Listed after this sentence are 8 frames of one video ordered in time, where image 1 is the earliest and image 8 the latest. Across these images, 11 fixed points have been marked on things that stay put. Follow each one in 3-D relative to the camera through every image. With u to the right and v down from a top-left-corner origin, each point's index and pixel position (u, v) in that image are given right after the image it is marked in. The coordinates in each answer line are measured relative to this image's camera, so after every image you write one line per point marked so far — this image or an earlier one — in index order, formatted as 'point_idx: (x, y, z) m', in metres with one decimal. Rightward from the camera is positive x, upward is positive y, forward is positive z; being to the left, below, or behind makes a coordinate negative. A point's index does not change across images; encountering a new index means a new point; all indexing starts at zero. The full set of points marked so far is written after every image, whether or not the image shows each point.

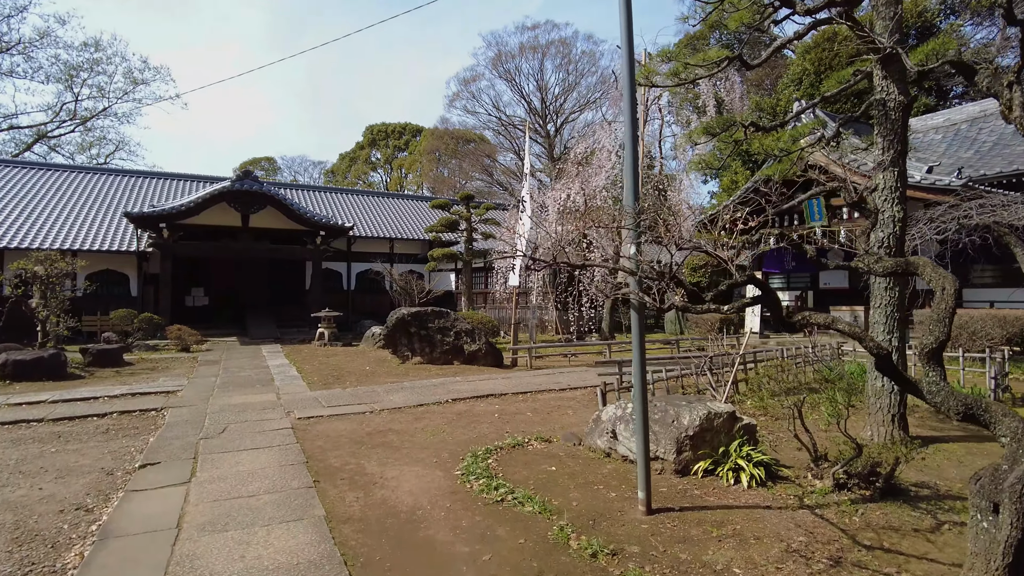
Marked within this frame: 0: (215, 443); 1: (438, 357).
0: (-2.9, -1.5, +5.5) m
1: (-1.5, -1.4, +11.1) m
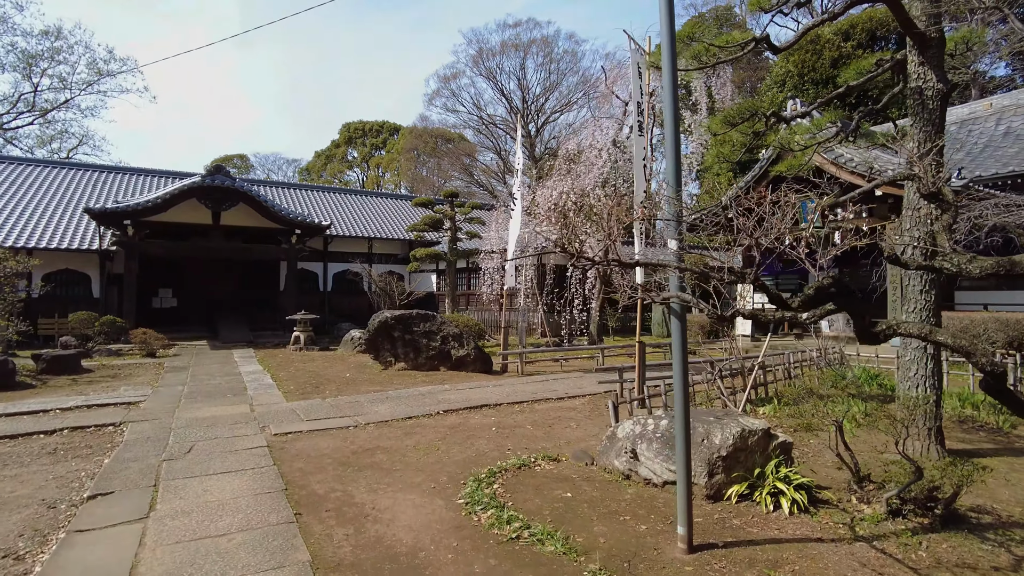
0: (-2.9, -1.5, +4.9) m
1: (-1.7, -1.4, +10.4) m
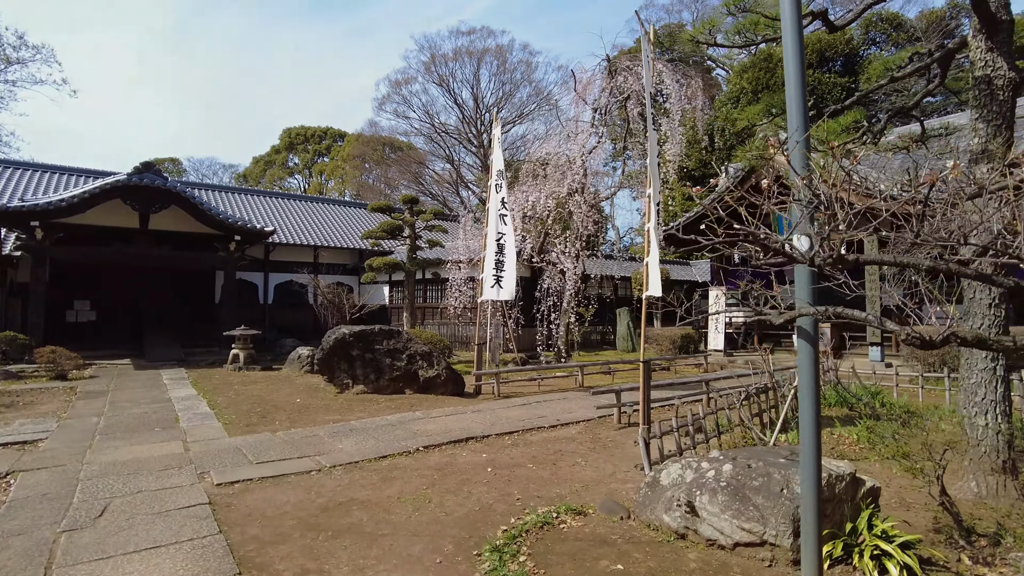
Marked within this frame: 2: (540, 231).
0: (-2.7, -1.6, +3.6) m
1: (-2.1, -1.6, +9.3) m
2: (+0.8, +1.6, +14.3) m
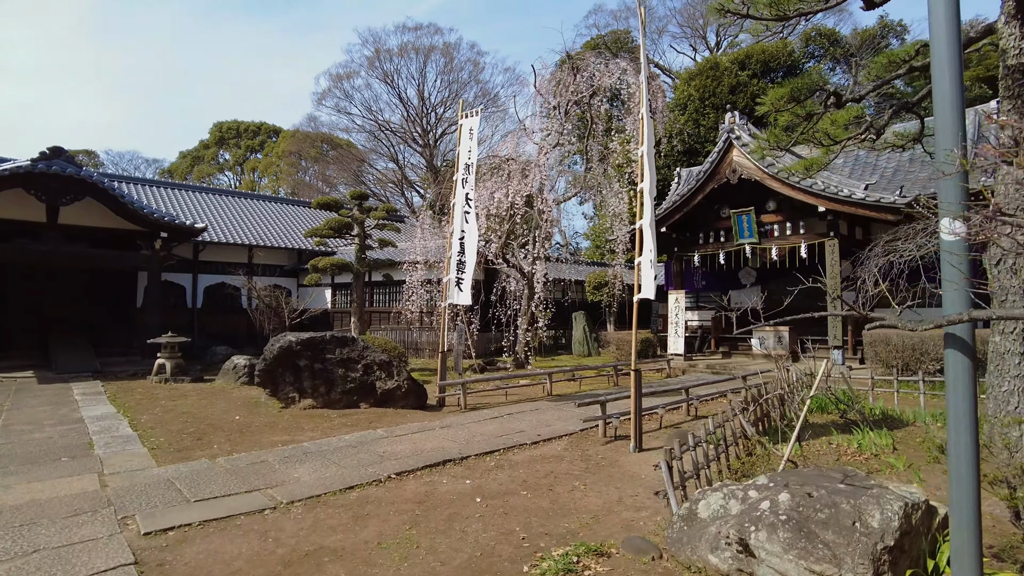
0: (-2.6, -1.6, +2.6) m
1: (-2.6, -1.6, +8.3) m
2: (-0.2, +1.5, +13.7) m
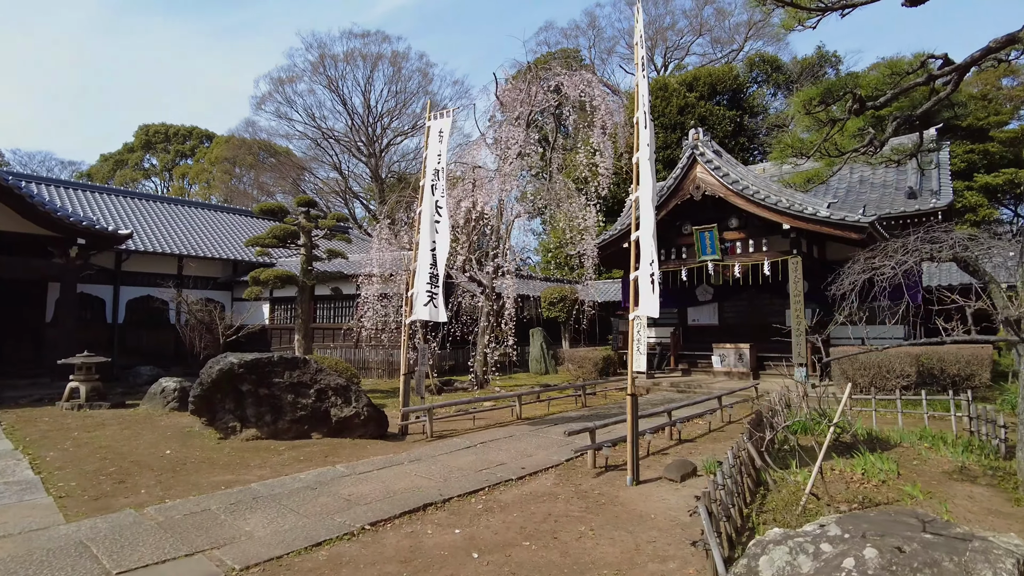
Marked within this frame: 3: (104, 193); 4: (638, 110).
0: (-2.3, -1.6, +1.7) m
1: (-2.9, -1.8, +7.3) m
2: (-1.1, +1.2, +13.0) m
3: (-12.0, +2.8, +16.7) m
4: (+1.3, +1.8, +5.7) m
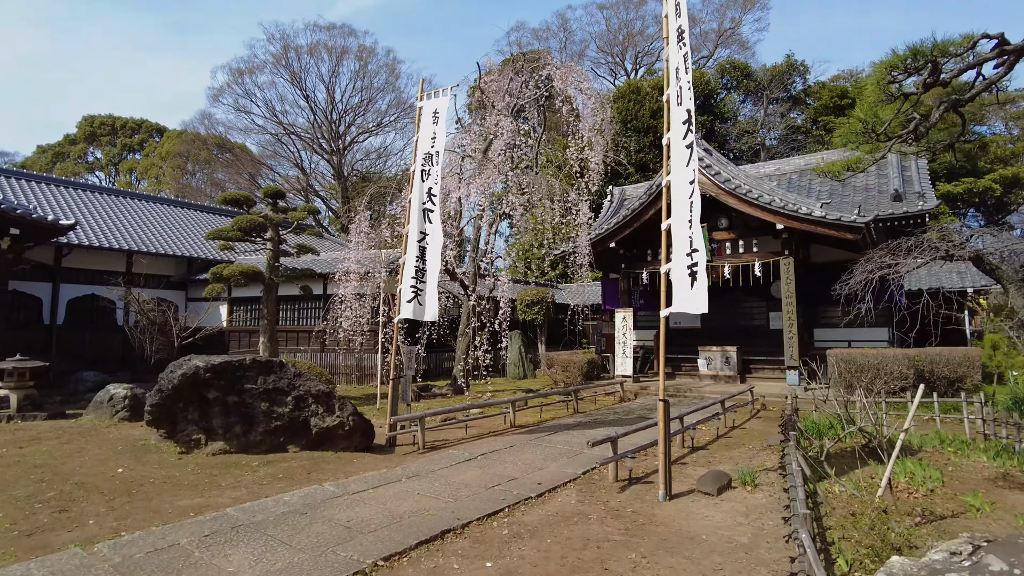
0: (-1.9, -1.5, +0.9) m
1: (-2.9, -1.8, +6.5) m
2: (-1.5, +1.2, +12.3) m
3: (-12.6, +2.8, +15.2) m
4: (+1.5, +1.8, +5.1) m
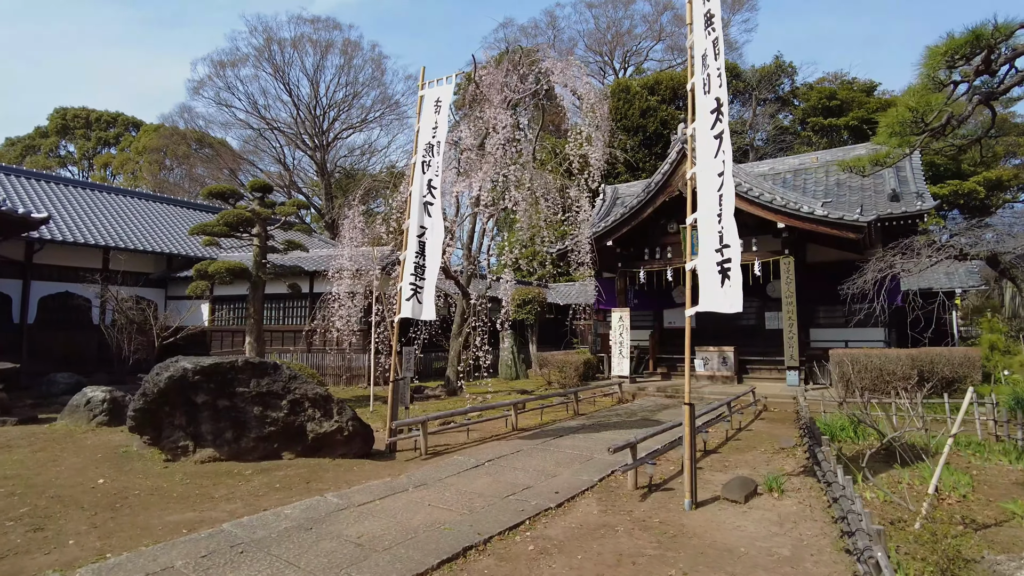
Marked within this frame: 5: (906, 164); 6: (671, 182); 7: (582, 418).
0: (-1.6, -1.5, +0.5) m
1: (-2.8, -1.7, +6.1) m
2: (-1.6, +1.2, +11.9) m
3: (-12.8, +2.9, +14.5) m
4: (+1.6, +1.9, +4.9) m
5: (+9.4, +3.0, +13.5) m
6: (+3.4, +2.3, +12.2) m
7: (+1.1, -2.1, +9.3) m
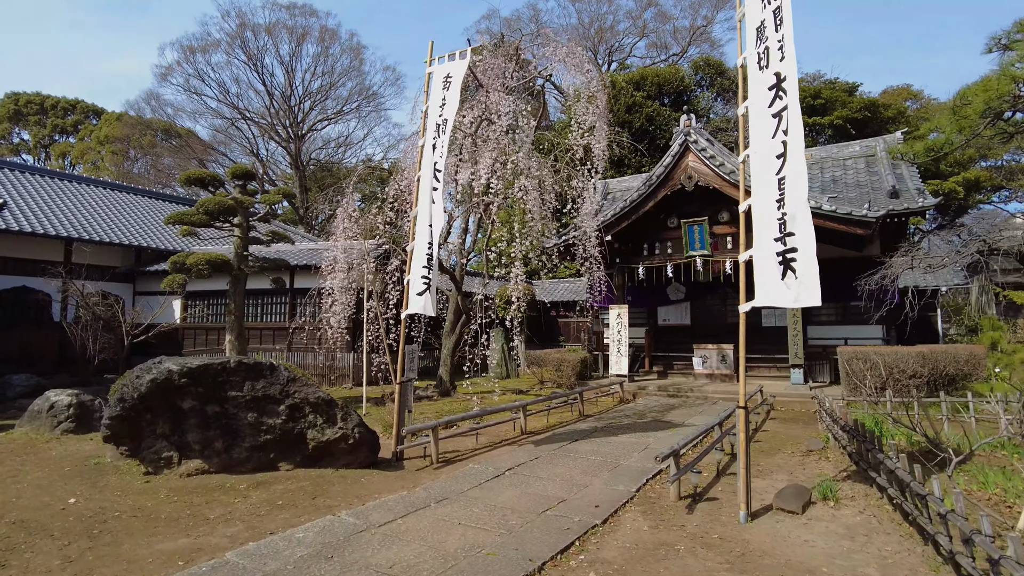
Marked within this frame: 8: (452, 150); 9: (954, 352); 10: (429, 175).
0: (-1.1, -1.4, -0.1) m
1: (-2.6, -1.6, +5.4) m
2: (-1.6, +1.3, +11.3) m
3: (-12.9, +3.0, +13.3) m
4: (+1.9, +1.9, +4.4) m
5: (+9.3, +3.0, +13.5) m
6: (+3.4, +2.4, +11.8) m
7: (+1.2, -2.1, +8.8) m
8: (-1.6, +2.6, +11.6) m
9: (+7.8, -1.1, +9.9) m
10: (-1.0, +1.3, +6.6) m
